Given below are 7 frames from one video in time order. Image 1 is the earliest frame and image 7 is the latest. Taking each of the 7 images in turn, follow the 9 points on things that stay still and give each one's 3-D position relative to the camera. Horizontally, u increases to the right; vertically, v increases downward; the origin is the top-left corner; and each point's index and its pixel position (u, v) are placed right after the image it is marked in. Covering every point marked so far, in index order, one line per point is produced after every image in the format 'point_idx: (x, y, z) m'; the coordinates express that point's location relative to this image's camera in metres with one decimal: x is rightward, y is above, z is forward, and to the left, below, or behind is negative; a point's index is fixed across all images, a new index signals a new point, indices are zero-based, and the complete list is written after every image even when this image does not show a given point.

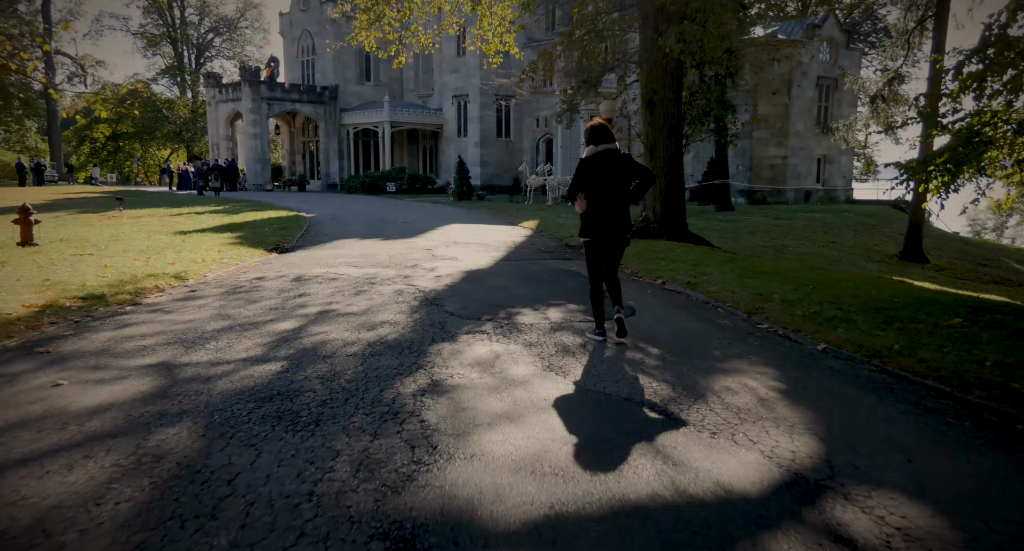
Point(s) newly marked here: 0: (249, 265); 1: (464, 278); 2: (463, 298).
0: (-4.7, +0.1, +12.7) m
1: (-0.8, -0.1, +10.6) m
2: (-0.6, -0.3, +8.6) m
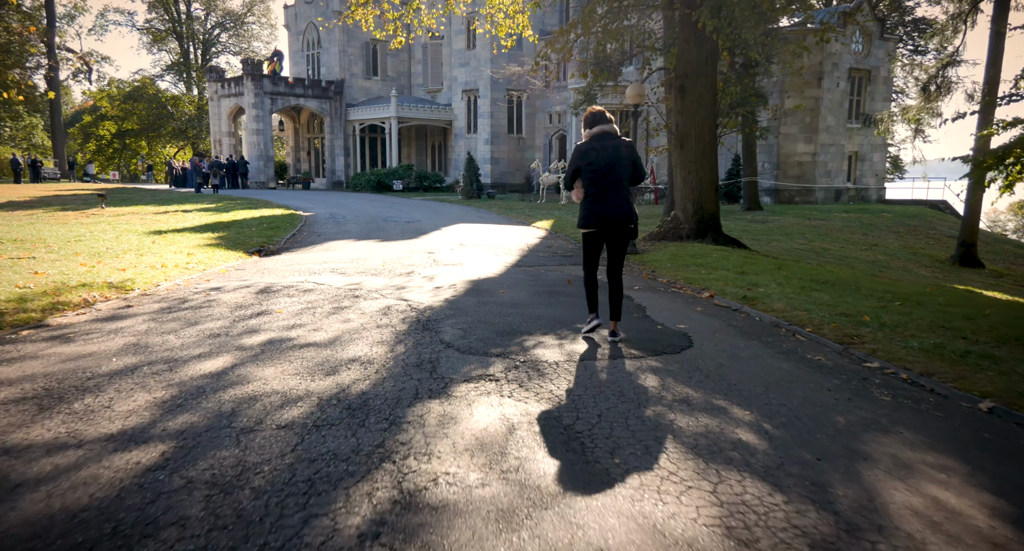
0: (-4.5, 0.0, +10.9) m
1: (-0.6, -0.2, +8.7) m
2: (-0.4, -0.4, +6.6) m
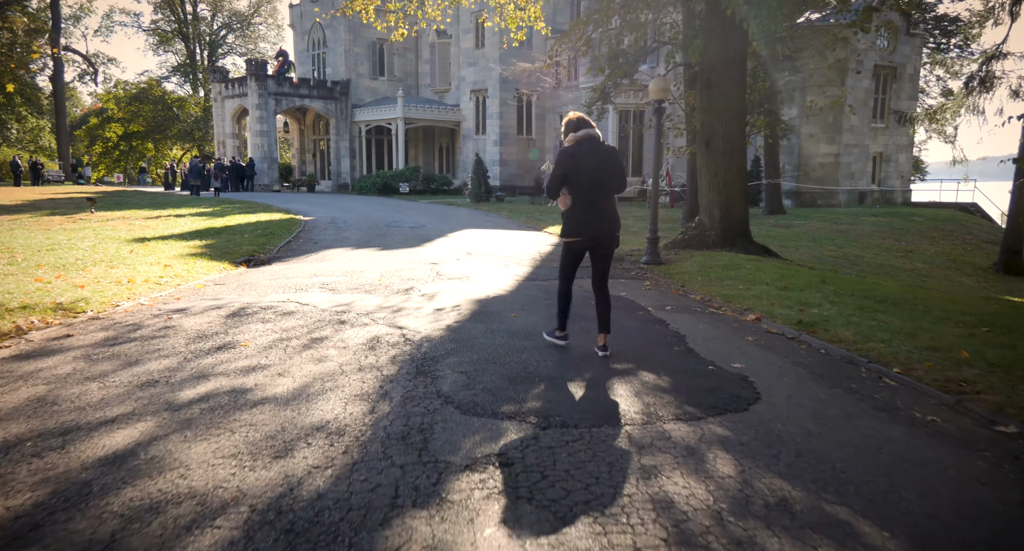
0: (-4.3, -0.2, +9.6) m
1: (-0.5, -0.4, +7.4) m
2: (-0.3, -0.6, +5.4) m
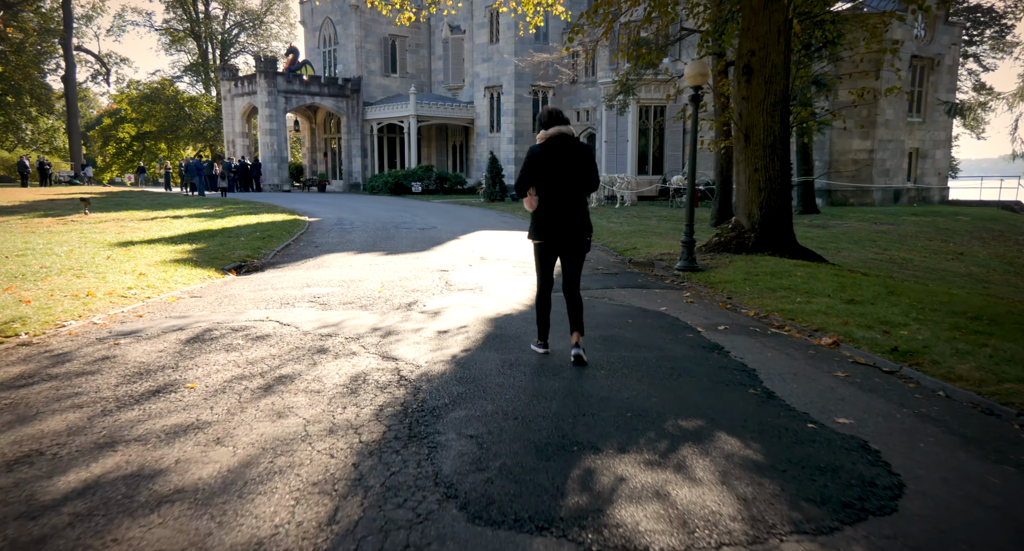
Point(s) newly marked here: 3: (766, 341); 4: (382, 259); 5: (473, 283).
0: (-4.1, -0.3, +8.3) m
1: (-0.3, -0.6, +6.0) m
2: (-0.2, -0.8, +4.0) m
3: (+2.4, -0.6, +6.5) m
4: (-2.4, +0.3, +12.8) m
5: (-0.5, -0.1, +9.6) m
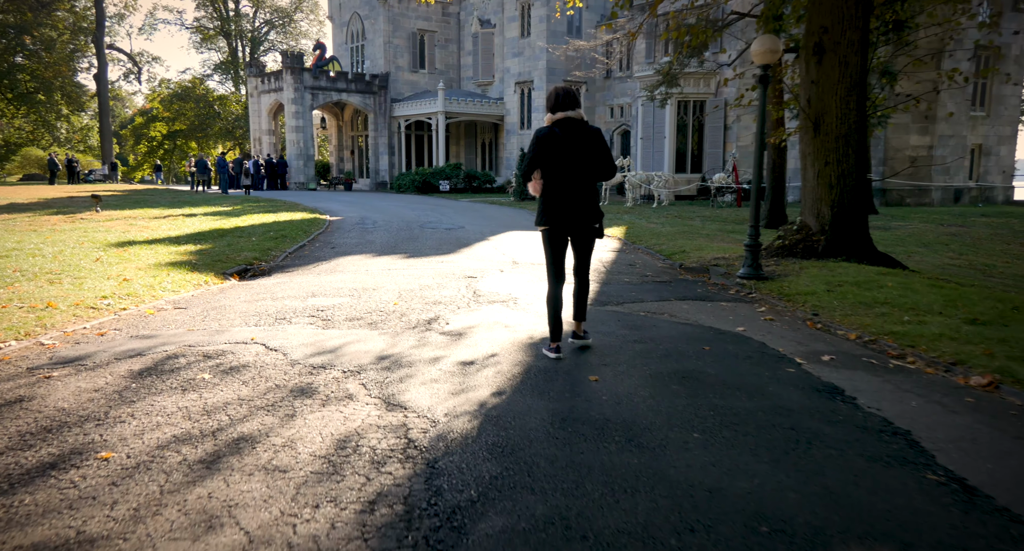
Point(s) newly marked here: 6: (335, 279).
0: (-3.7, -0.4, +7.0) m
1: (+0.1, -0.7, +4.5) m
2: (+0.1, -0.9, +2.5) m
3: (+2.7, -0.7, +5.0) m
4: (-1.8, +0.2, +11.4) m
5: (-0.1, -0.2, +8.1) m
6: (-2.5, 0.0, +9.6) m
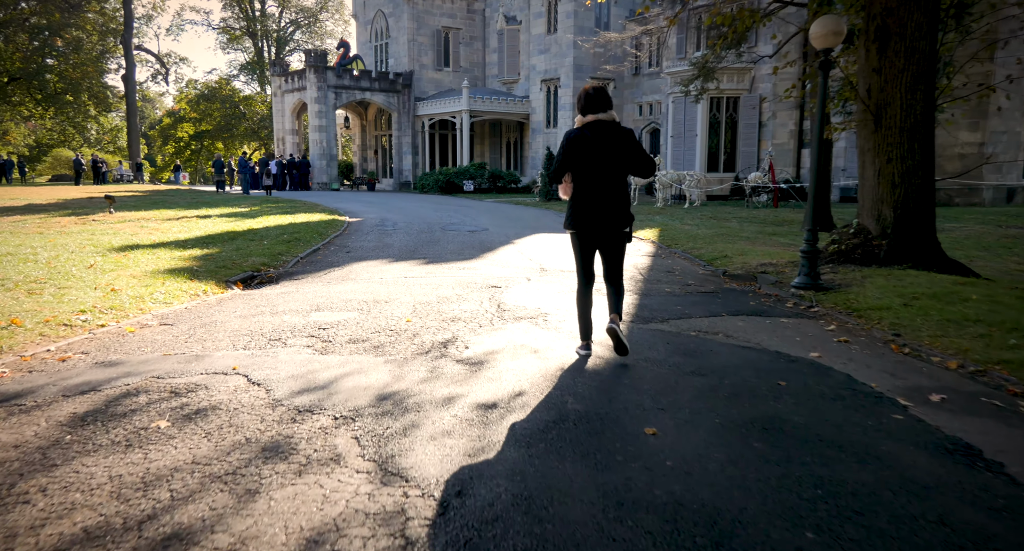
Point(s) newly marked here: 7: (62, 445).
0: (-3.4, -0.5, +6.1) m
1: (+0.2, -0.8, +3.5) m
2: (+0.2, -1.0, +1.5) m
3: (+2.9, -0.9, +3.9) m
4: (-1.4, +0.1, +10.5) m
5: (+0.2, -0.3, +7.1) m
6: (-2.1, -0.2, +8.7) m
7: (-2.2, -0.8, +3.4) m
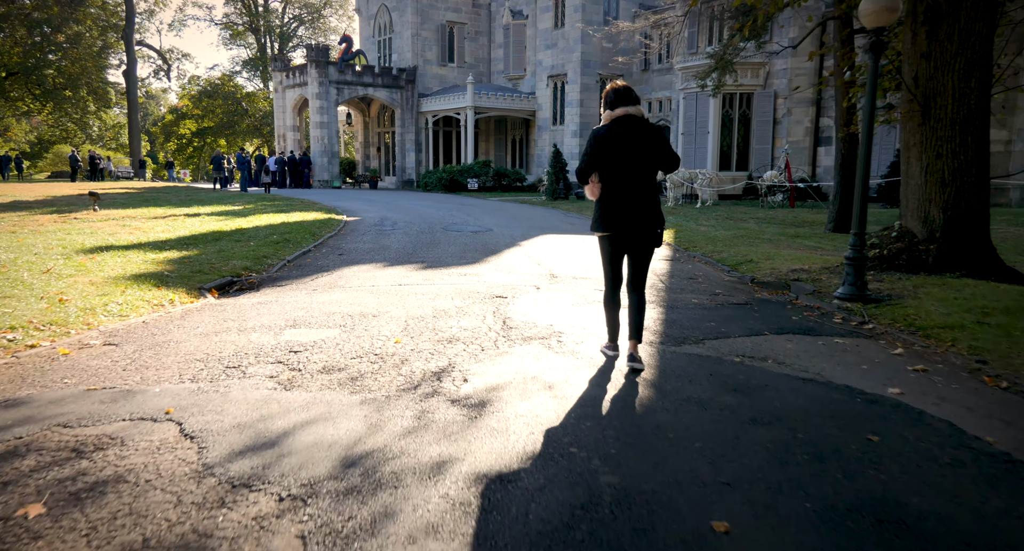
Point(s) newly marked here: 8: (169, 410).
0: (-3.4, -0.6, +5.1) m
1: (+0.3, -0.9, +2.5) m
2: (+0.2, -1.1, +0.4) m
3: (+2.9, -1.0, +2.8) m
4: (-1.3, 0.0, +9.4) m
5: (+0.3, -0.4, +6.0) m
6: (-2.0, -0.2, +7.6) m
7: (-2.1, -0.9, +2.4) m
8: (-1.9, -0.7, +3.9) m
